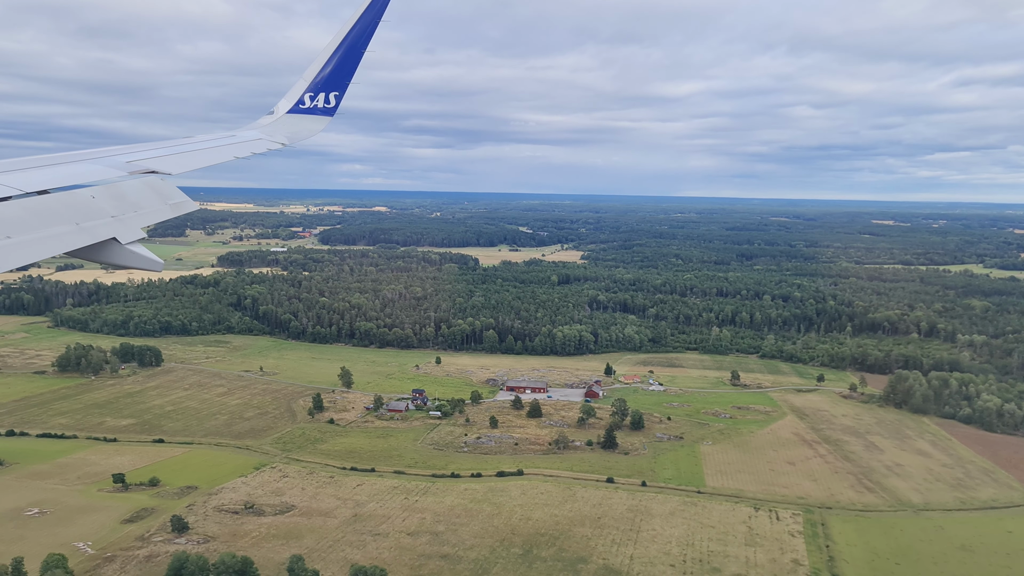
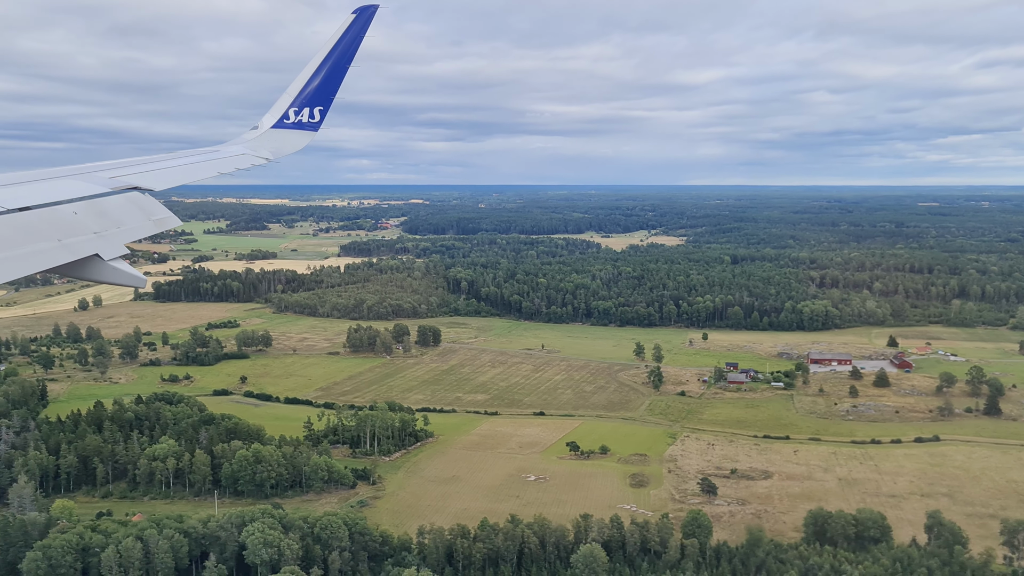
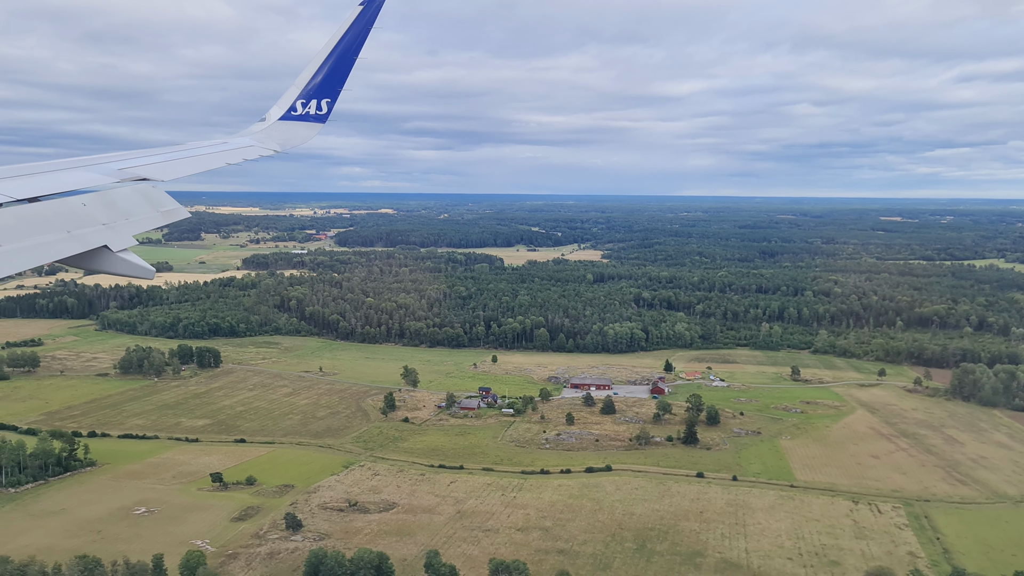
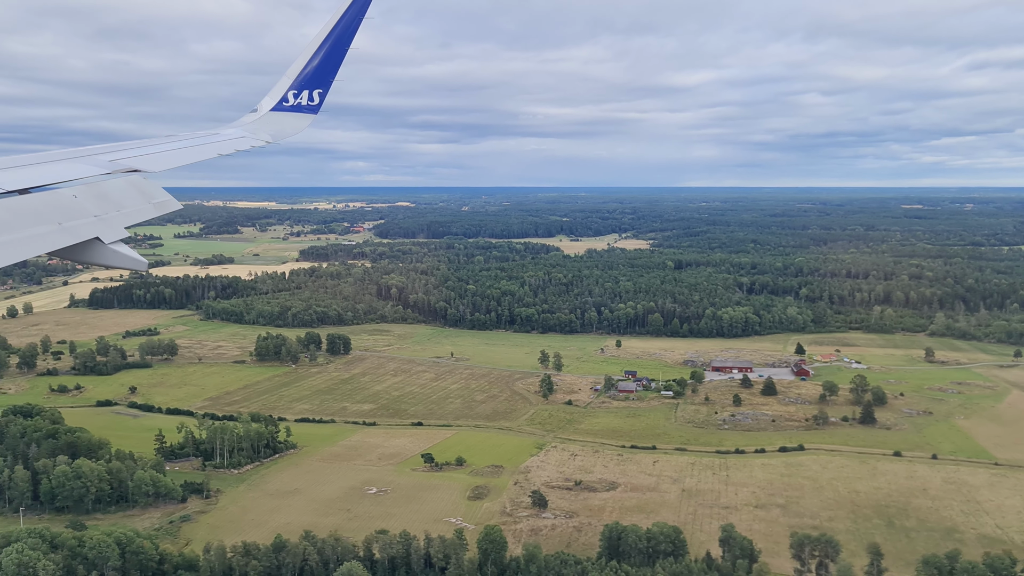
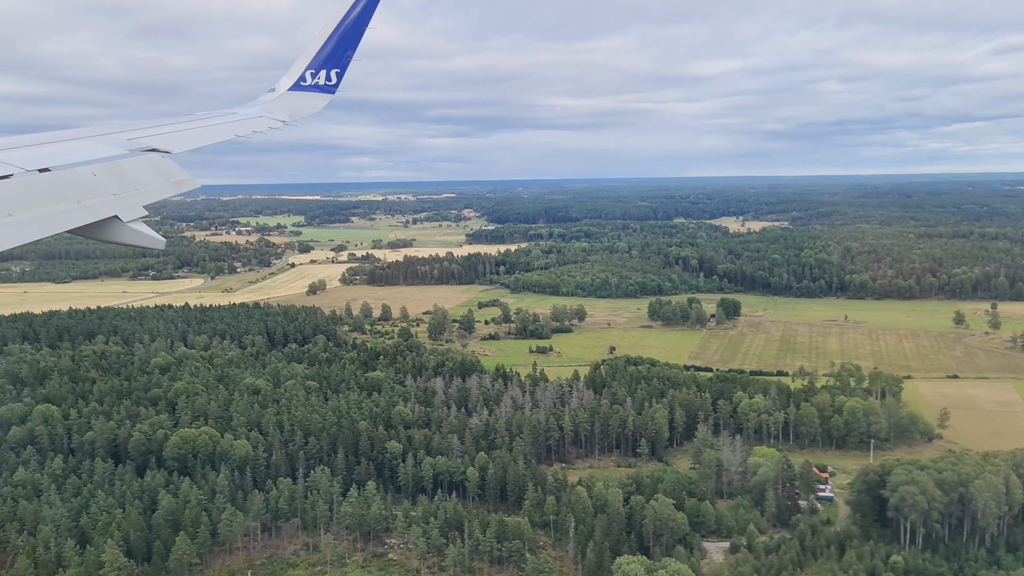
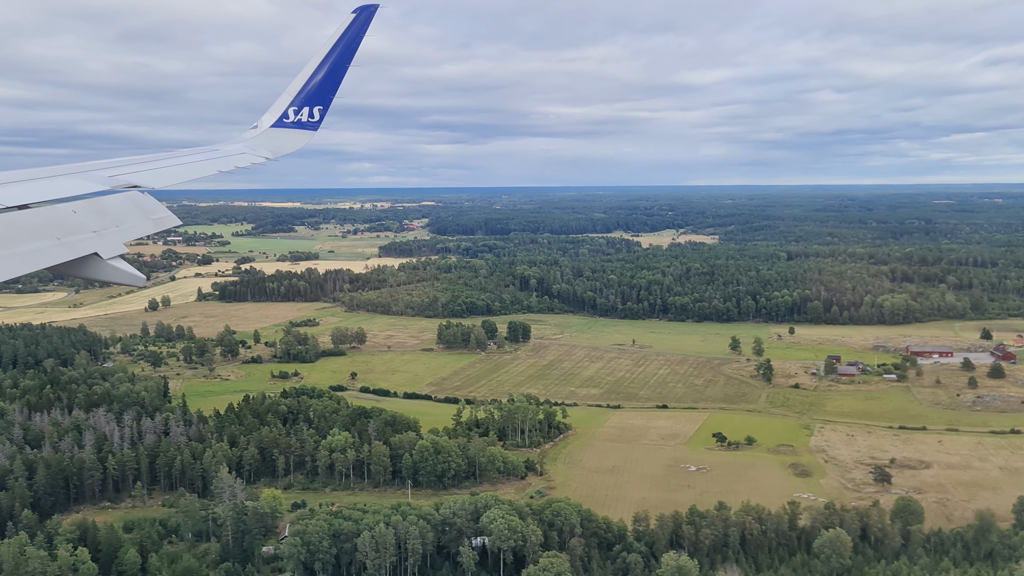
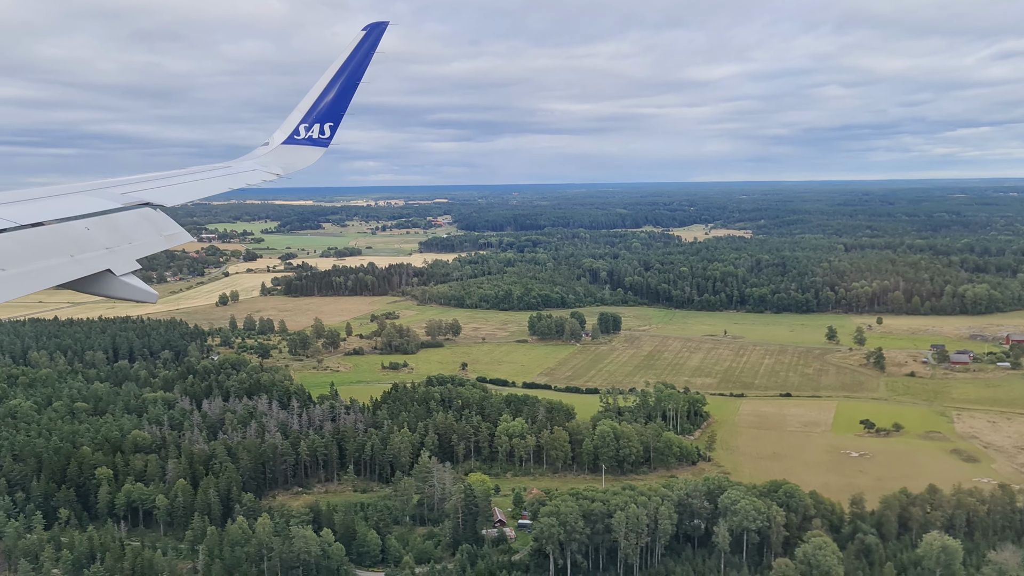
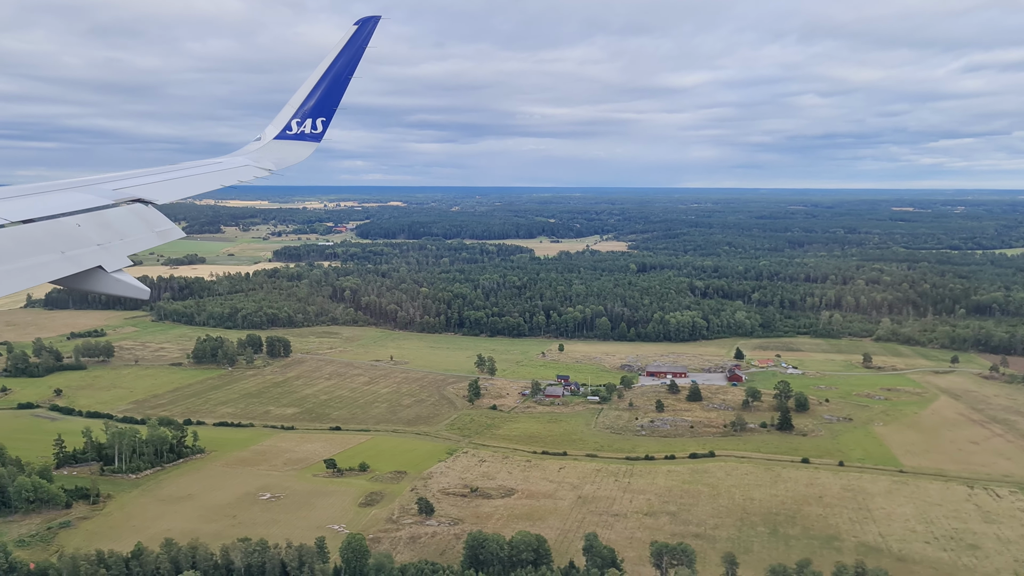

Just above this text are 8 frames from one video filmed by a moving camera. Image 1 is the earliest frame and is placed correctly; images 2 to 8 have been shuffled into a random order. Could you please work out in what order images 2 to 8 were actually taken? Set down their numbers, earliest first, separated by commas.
3, 8, 4, 2, 6, 7, 5
